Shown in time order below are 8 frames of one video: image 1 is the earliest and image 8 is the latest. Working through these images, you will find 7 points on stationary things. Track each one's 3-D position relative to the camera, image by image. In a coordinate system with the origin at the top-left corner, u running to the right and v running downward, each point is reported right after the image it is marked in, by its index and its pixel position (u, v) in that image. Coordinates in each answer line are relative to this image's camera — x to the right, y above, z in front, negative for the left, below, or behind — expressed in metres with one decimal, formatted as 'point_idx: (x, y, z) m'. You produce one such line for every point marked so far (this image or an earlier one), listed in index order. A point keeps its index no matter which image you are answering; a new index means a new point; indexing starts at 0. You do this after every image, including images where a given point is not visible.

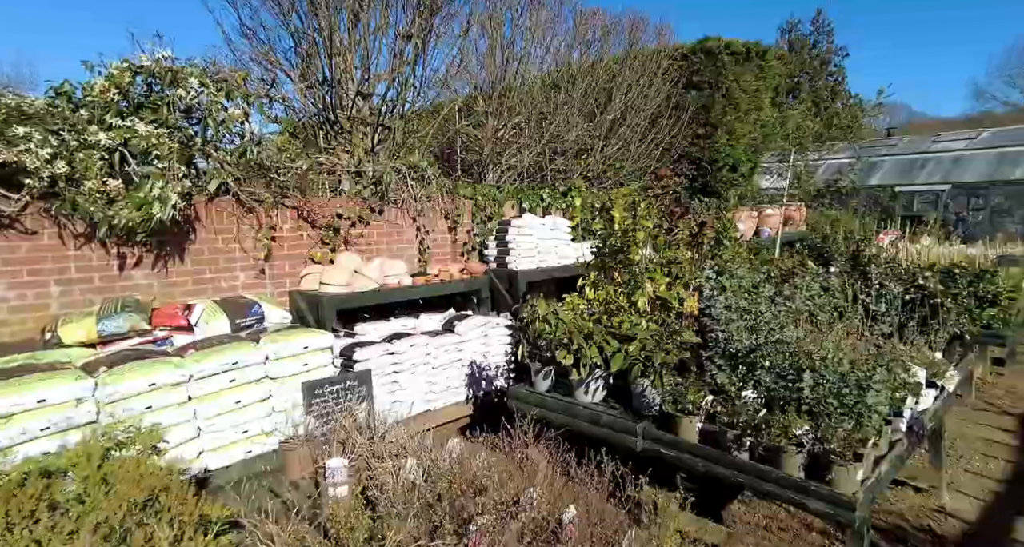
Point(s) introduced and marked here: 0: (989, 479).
0: (+2.8, -1.2, +3.1) m
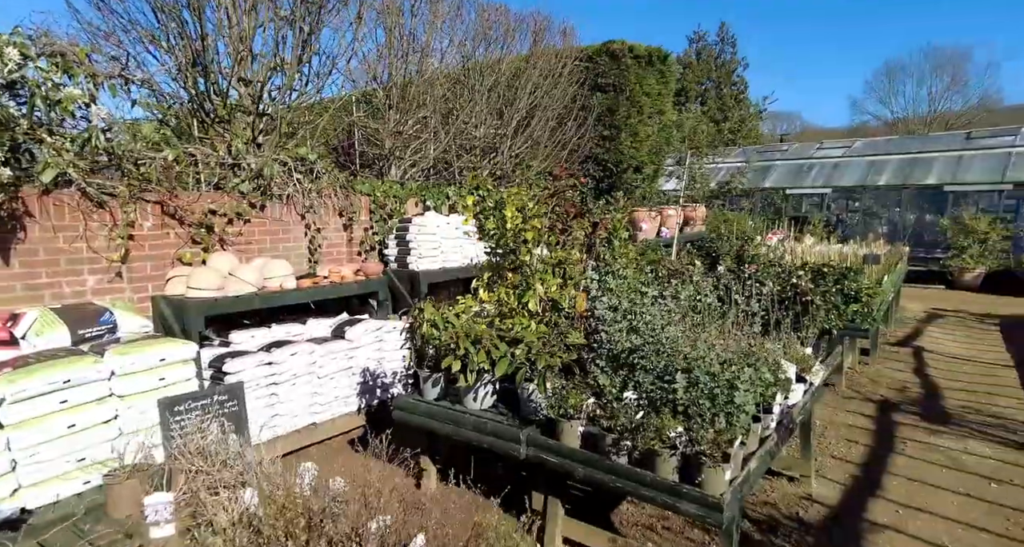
0: (+2.2, -1.2, +3.3) m
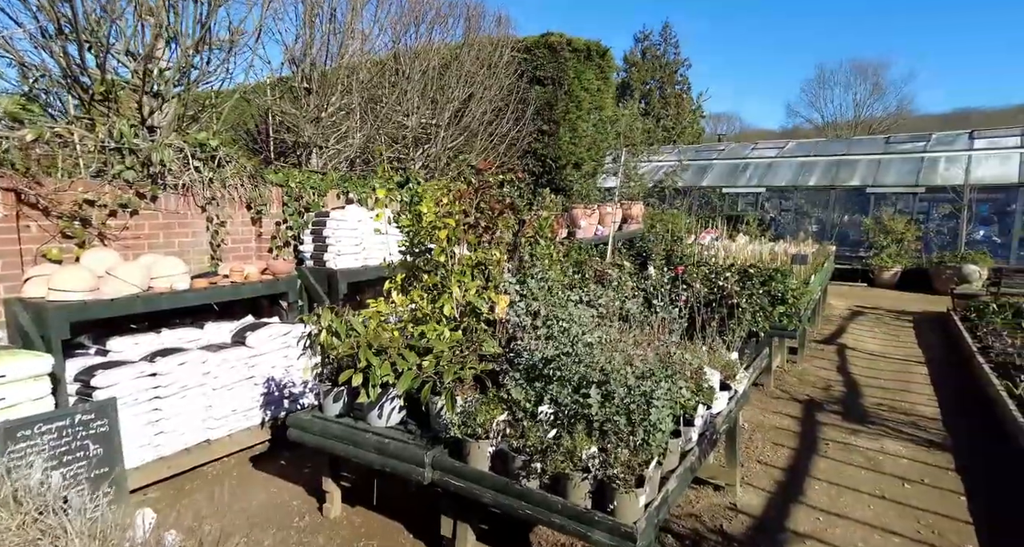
0: (+1.7, -1.2, +3.3) m
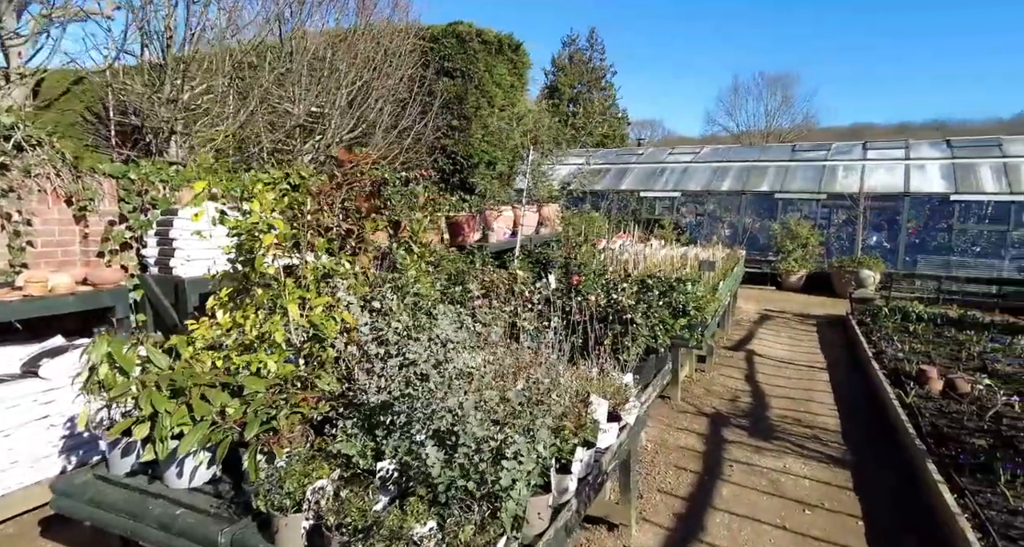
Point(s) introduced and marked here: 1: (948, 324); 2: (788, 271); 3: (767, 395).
0: (+0.9, -1.3, +3.0) m
1: (+5.3, -0.6, +6.4) m
2: (+5.5, +0.1, +10.4) m
3: (+2.4, -1.1, +4.9) m
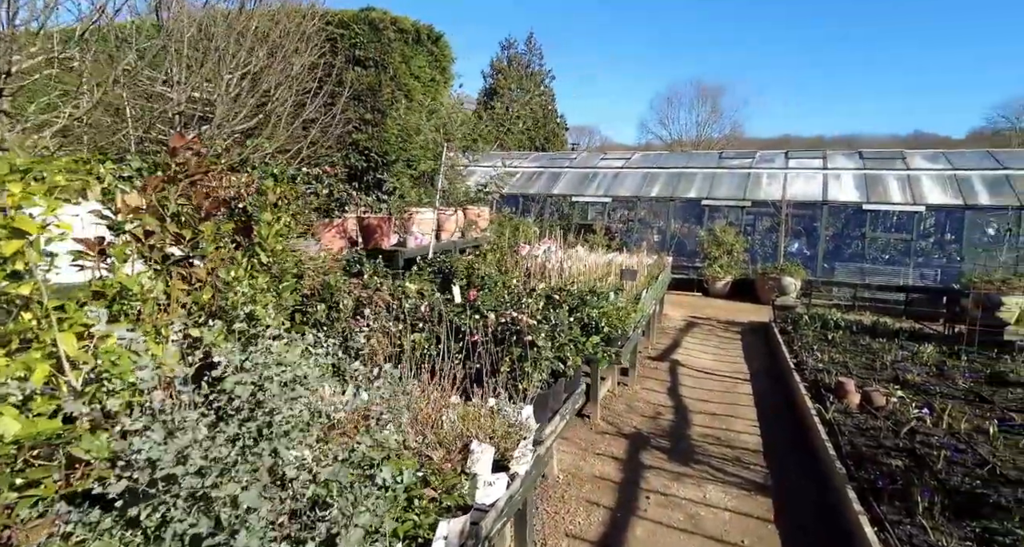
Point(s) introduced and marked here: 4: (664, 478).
0: (+0.4, -1.4, +2.7) m
1: (+4.4, -0.7, +6.5) m
2: (+4.0, -0.1, +10.5) m
3: (+1.6, -1.2, +4.6) m
4: (+1.0, -1.3, +3.4) m
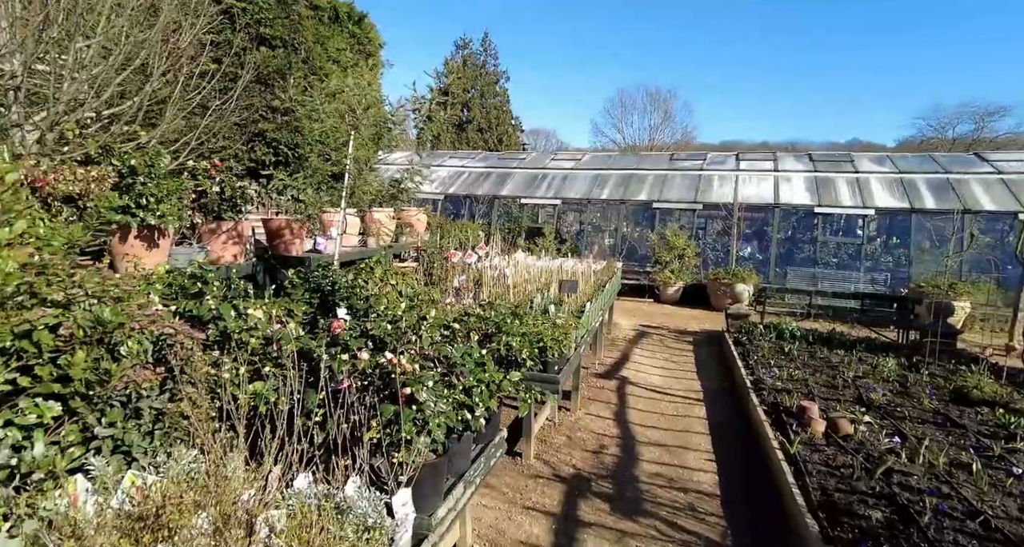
0: (-0.1, -1.5, +2.0) m
1: (+3.6, -0.8, +6.2) m
2: (+3.0, -0.2, +10.1) m
3: (+1.0, -1.3, +4.1) m
4: (+0.5, -1.4, +2.8) m
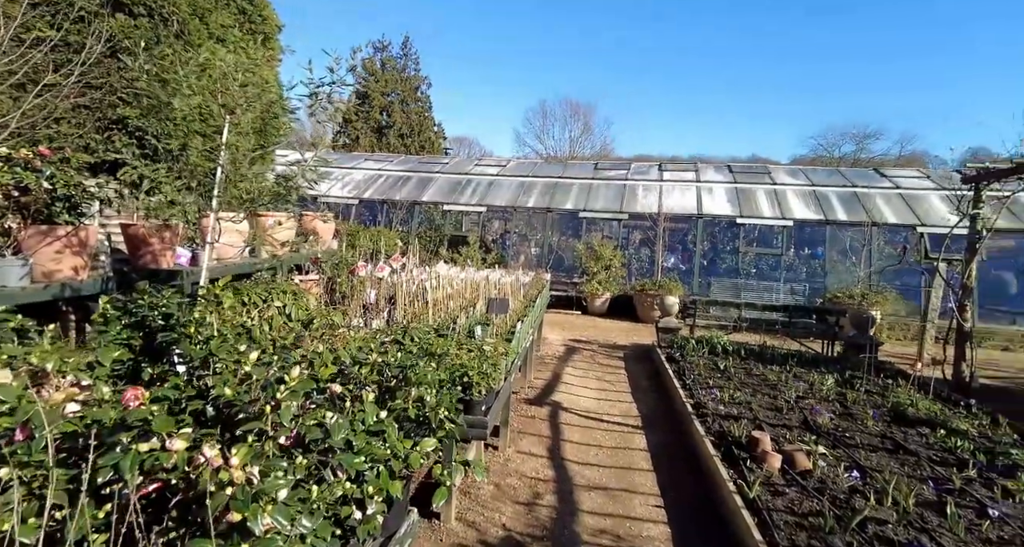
0: (-0.3, -1.5, +1.3) m
1: (+2.7, -1.0, +6.0) m
2: (+1.5, -0.4, +9.8) m
3: (+0.4, -1.4, +3.5) m
4: (+0.1, -1.5, +2.2) m
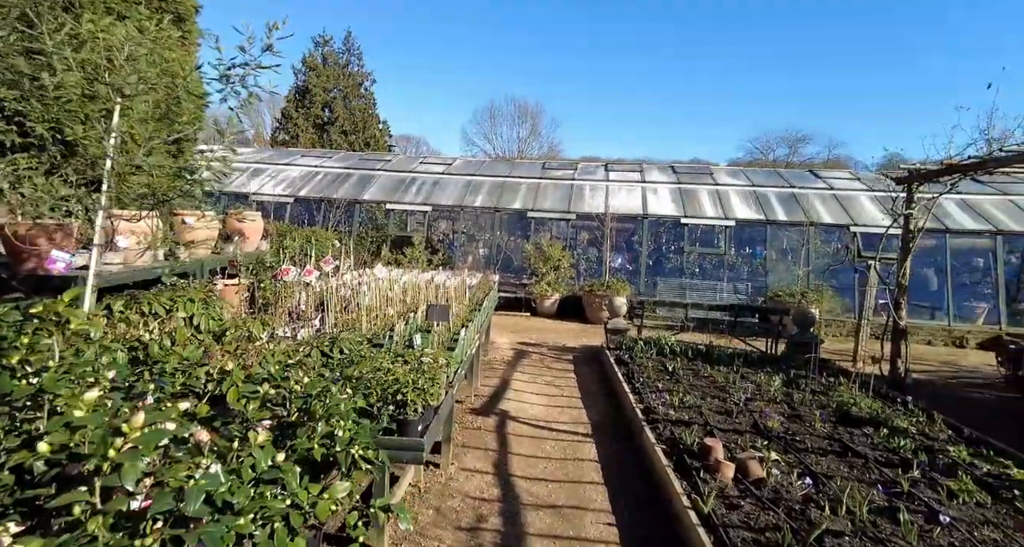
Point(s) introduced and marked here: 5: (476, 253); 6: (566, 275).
0: (-0.4, -1.6, +1.0) m
1: (+2.1, -1.0, +5.9) m
2: (+0.6, -0.4, +9.6) m
3: (+0.1, -1.5, +3.3) m
4: (-0.1, -1.5, +1.9) m
5: (-0.7, +0.4, +10.2) m
6: (+1.0, 0.0, +9.9) m
